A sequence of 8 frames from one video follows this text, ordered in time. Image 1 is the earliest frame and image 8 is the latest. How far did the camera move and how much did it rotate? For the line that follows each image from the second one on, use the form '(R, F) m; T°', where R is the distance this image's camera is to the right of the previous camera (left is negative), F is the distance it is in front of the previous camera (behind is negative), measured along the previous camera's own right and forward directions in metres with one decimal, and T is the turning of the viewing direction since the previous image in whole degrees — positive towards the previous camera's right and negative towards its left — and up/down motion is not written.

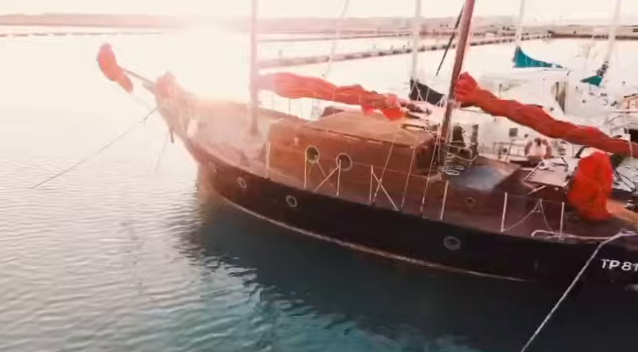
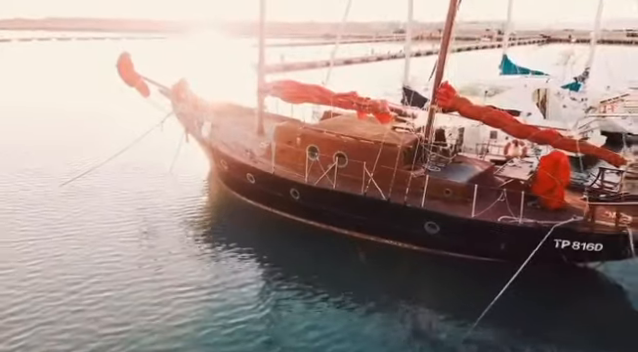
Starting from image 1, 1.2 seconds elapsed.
(0.0, -1.5) m; 0°
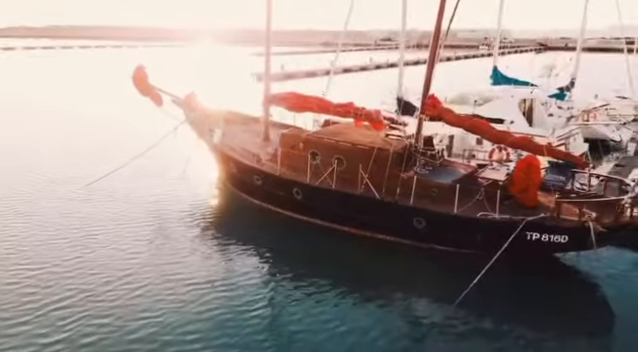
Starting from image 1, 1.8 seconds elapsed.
(0.0, -1.3) m; 0°
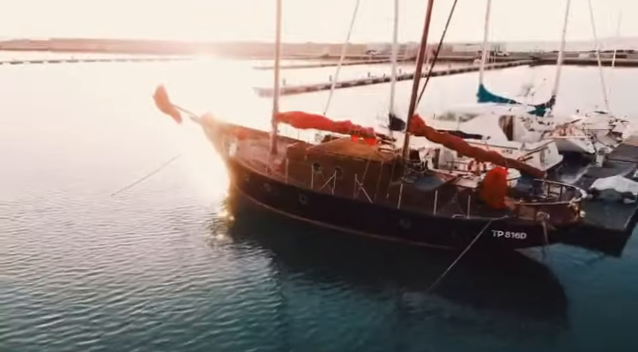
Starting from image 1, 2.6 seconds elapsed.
(-0.1, -2.3) m; 0°
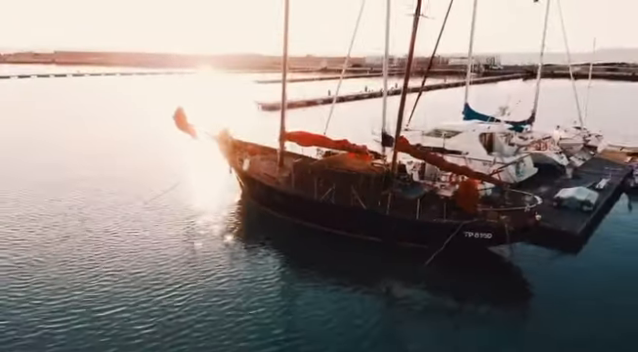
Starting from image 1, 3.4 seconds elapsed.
(-0.1, -2.8) m; 0°
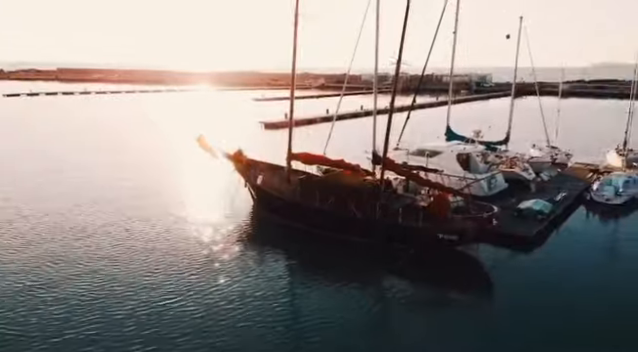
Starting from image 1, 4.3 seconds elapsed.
(-0.2, -4.1) m; 0°
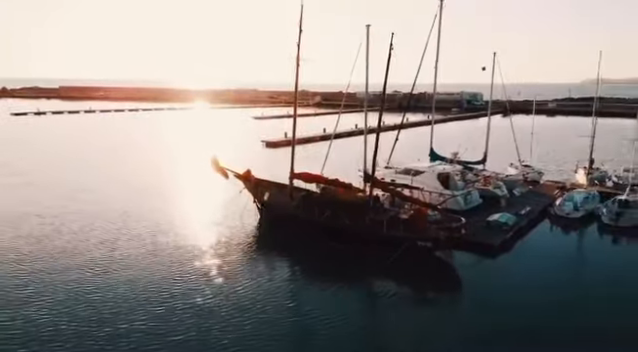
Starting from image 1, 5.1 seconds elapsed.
(-0.1, -4.2) m; 0°
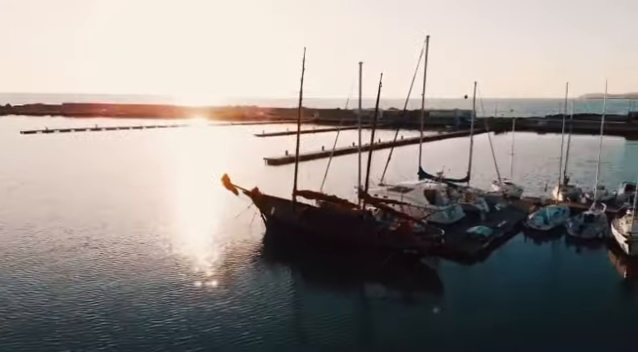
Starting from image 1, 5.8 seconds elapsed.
(-0.2, -4.1) m; 0°
